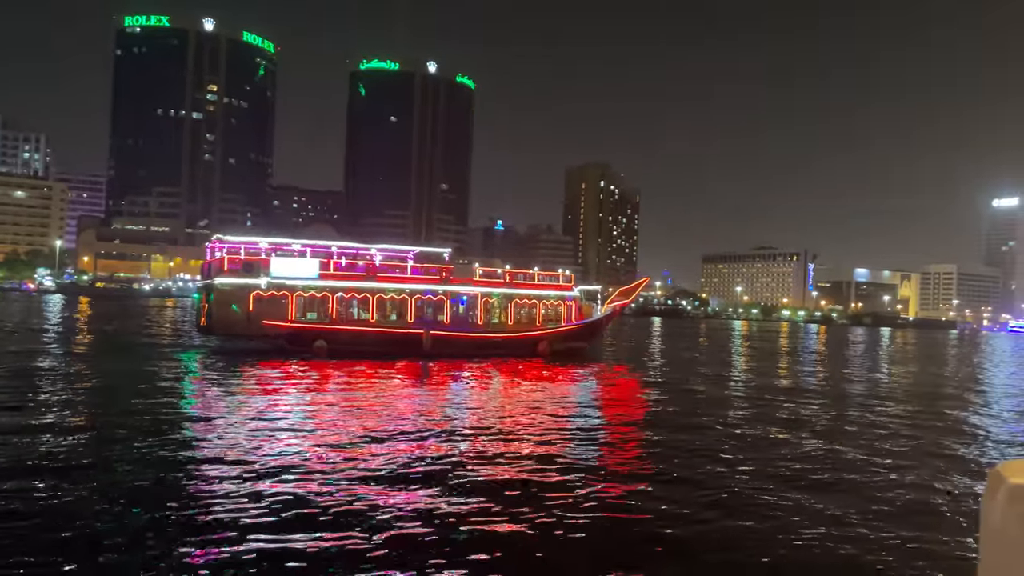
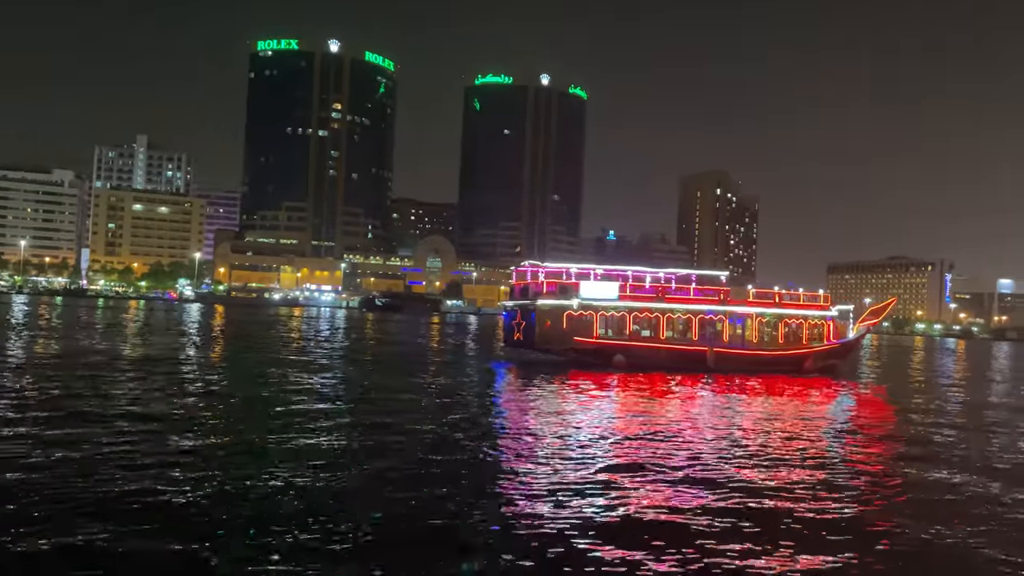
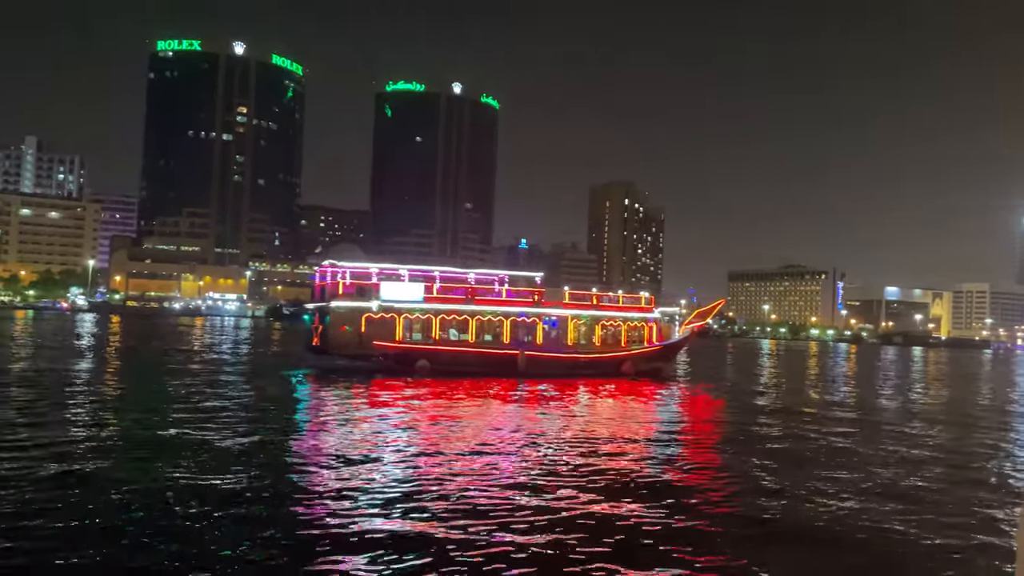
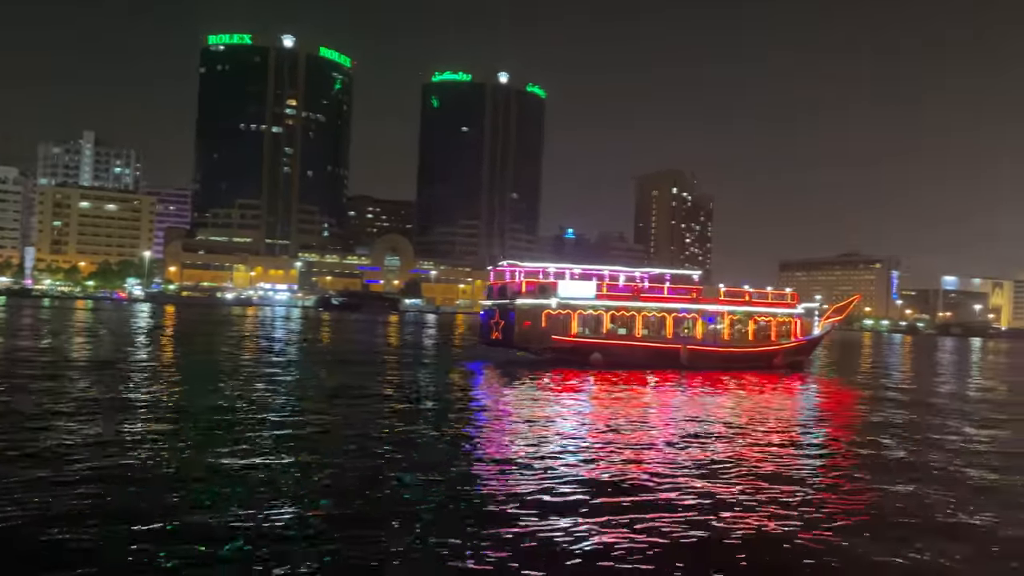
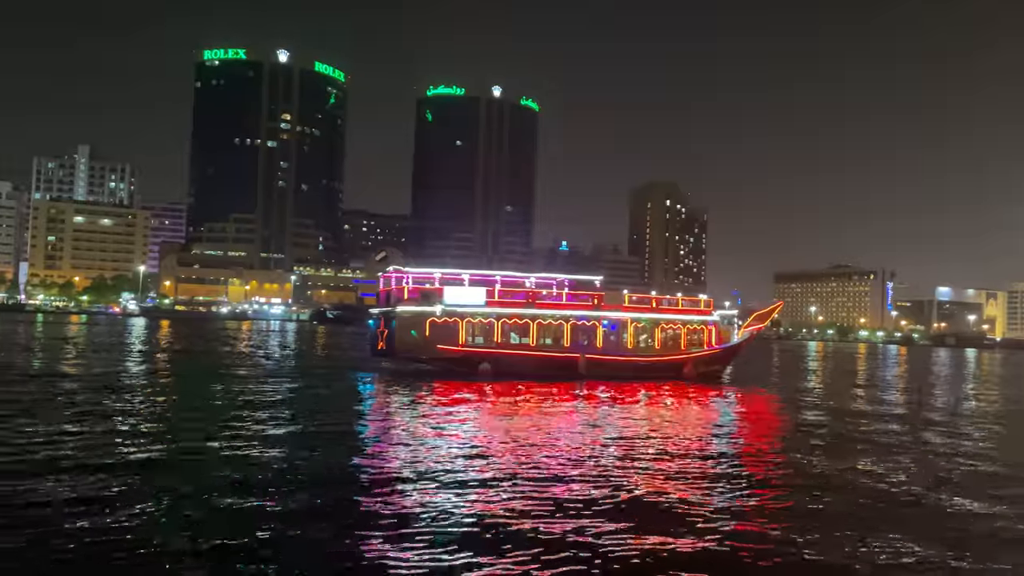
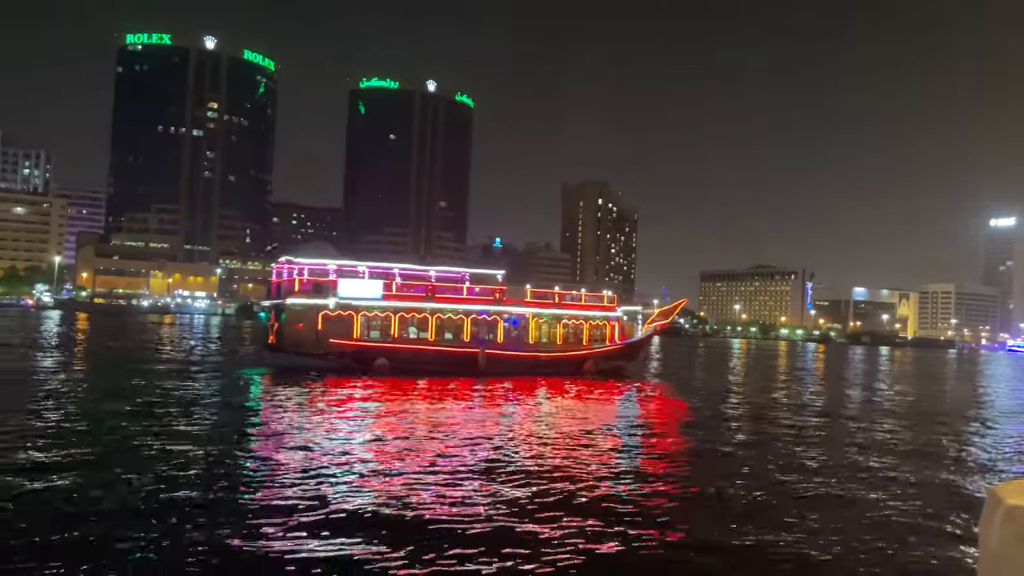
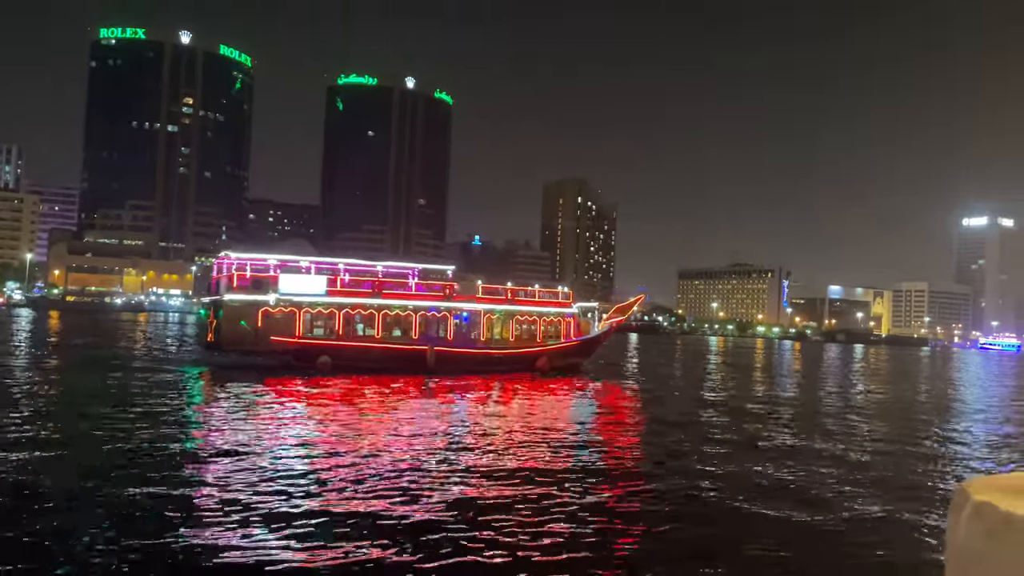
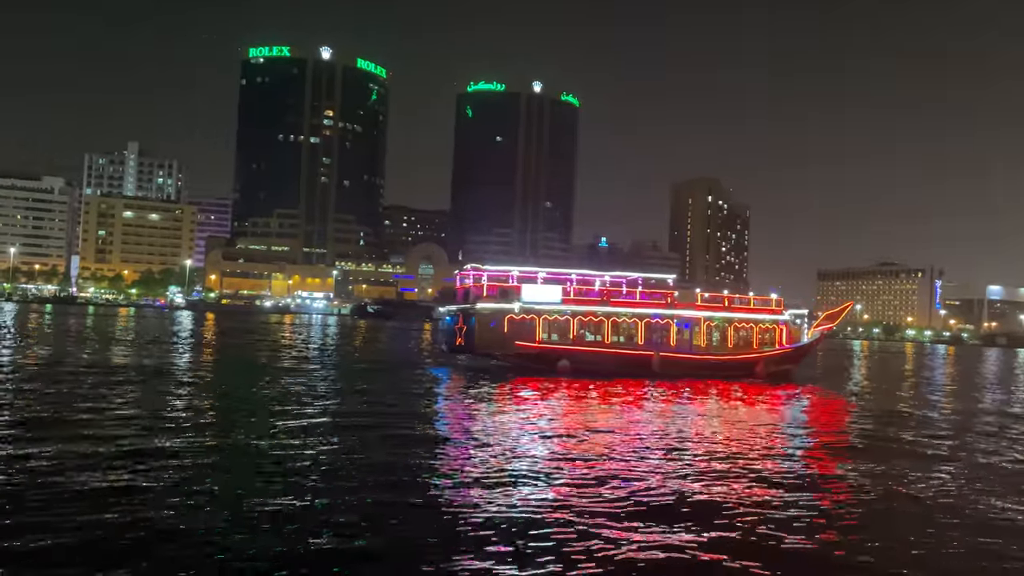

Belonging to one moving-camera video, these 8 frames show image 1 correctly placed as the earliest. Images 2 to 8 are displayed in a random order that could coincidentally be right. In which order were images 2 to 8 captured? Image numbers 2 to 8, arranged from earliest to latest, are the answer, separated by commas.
7, 6, 3, 5, 8, 2, 4
